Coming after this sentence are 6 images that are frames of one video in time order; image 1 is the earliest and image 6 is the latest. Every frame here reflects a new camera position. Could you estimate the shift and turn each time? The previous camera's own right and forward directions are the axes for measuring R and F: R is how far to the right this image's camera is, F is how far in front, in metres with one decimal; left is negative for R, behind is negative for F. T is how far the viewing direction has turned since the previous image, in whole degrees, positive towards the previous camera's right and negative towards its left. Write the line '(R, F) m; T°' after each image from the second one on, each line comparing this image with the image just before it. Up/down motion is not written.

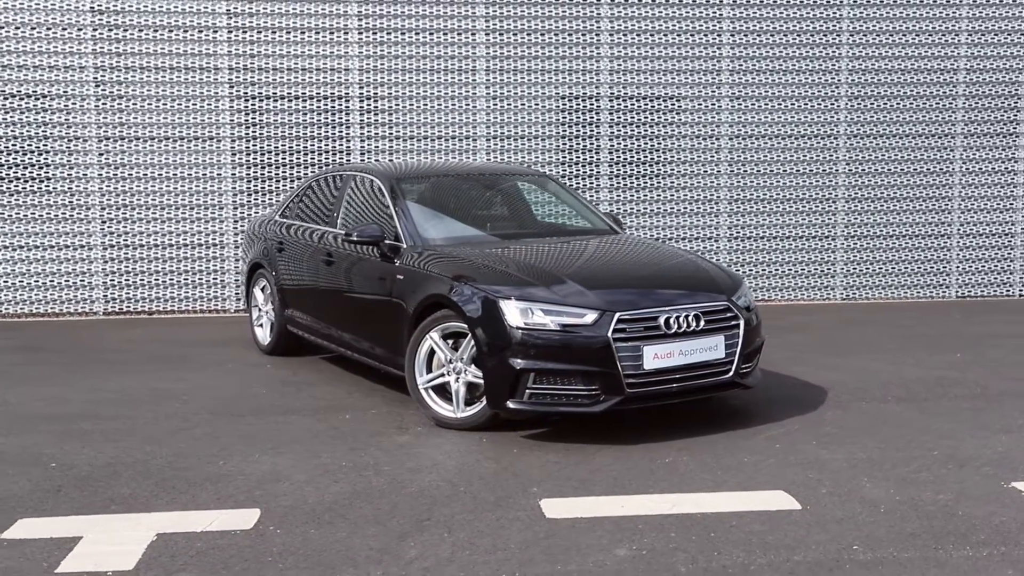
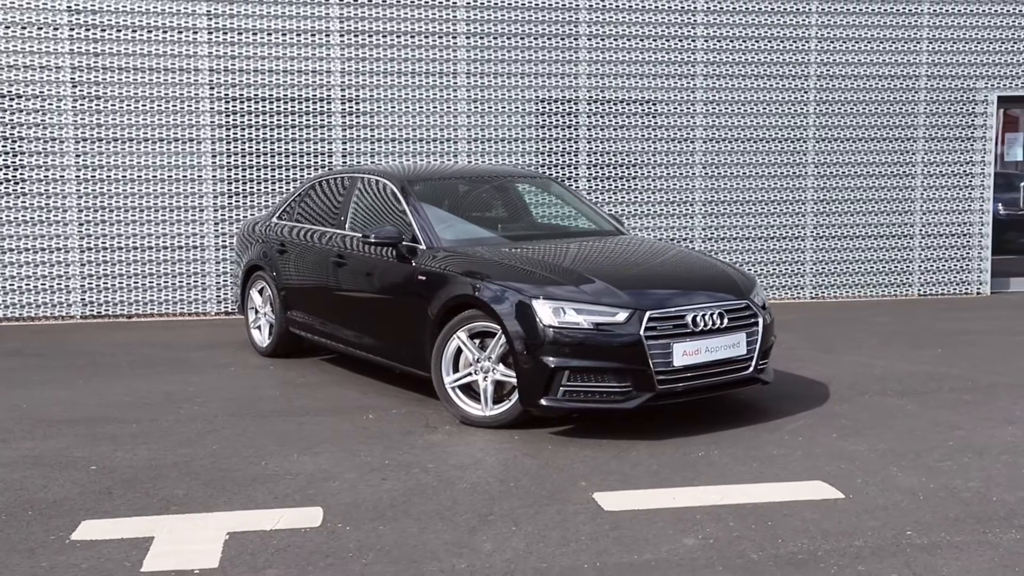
(-0.5, -0.1) m; +4°
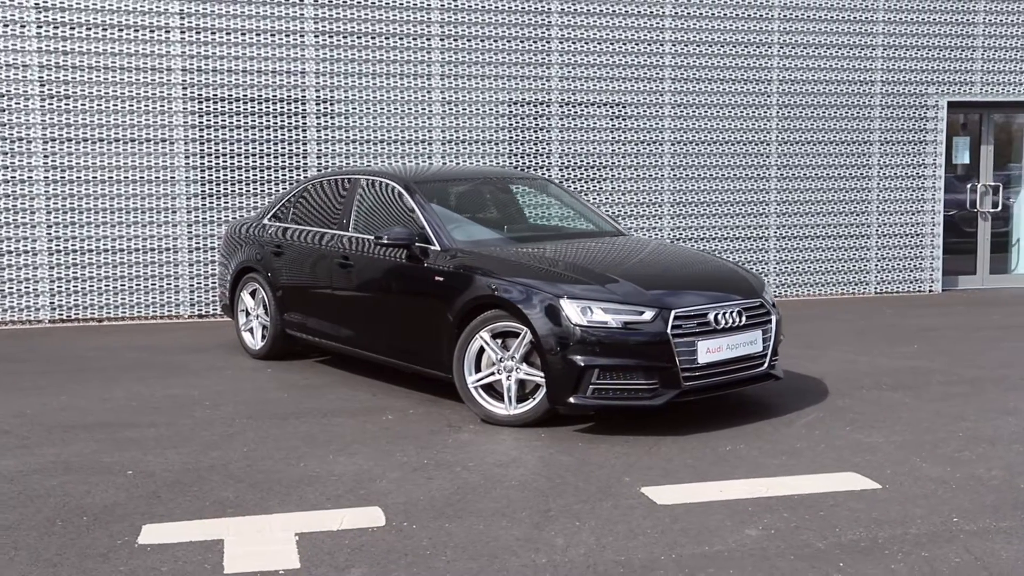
(-0.6, -0.1) m; +4°
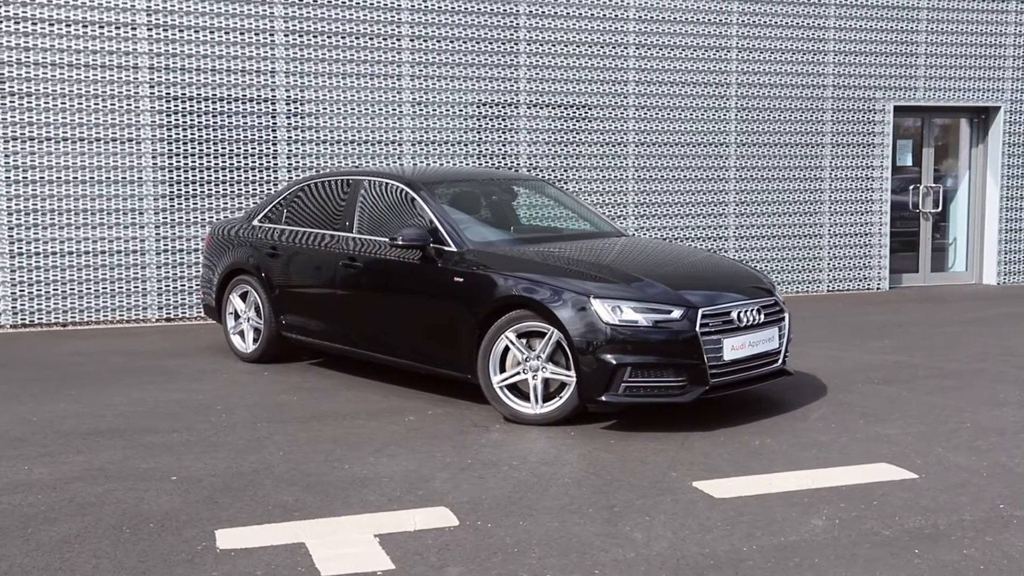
(-0.7, 0.0) m; +5°
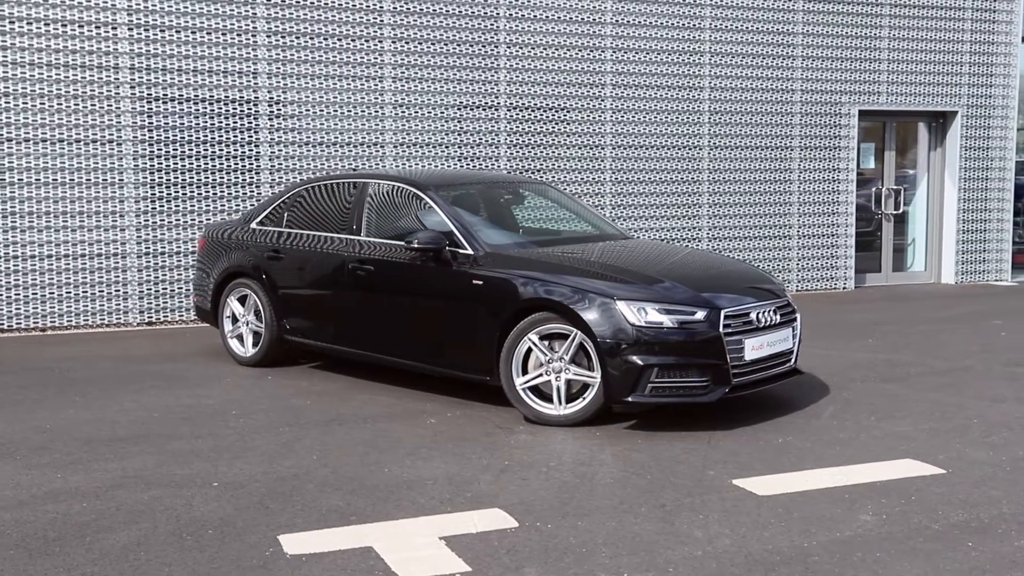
(-0.5, 0.0) m; +3°
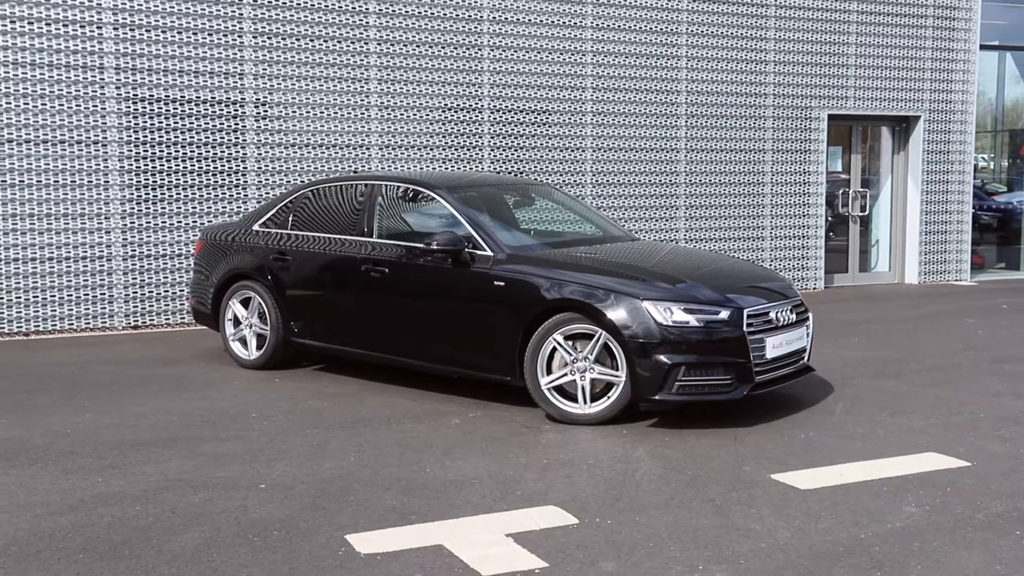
(-0.5, 0.0) m; +3°
